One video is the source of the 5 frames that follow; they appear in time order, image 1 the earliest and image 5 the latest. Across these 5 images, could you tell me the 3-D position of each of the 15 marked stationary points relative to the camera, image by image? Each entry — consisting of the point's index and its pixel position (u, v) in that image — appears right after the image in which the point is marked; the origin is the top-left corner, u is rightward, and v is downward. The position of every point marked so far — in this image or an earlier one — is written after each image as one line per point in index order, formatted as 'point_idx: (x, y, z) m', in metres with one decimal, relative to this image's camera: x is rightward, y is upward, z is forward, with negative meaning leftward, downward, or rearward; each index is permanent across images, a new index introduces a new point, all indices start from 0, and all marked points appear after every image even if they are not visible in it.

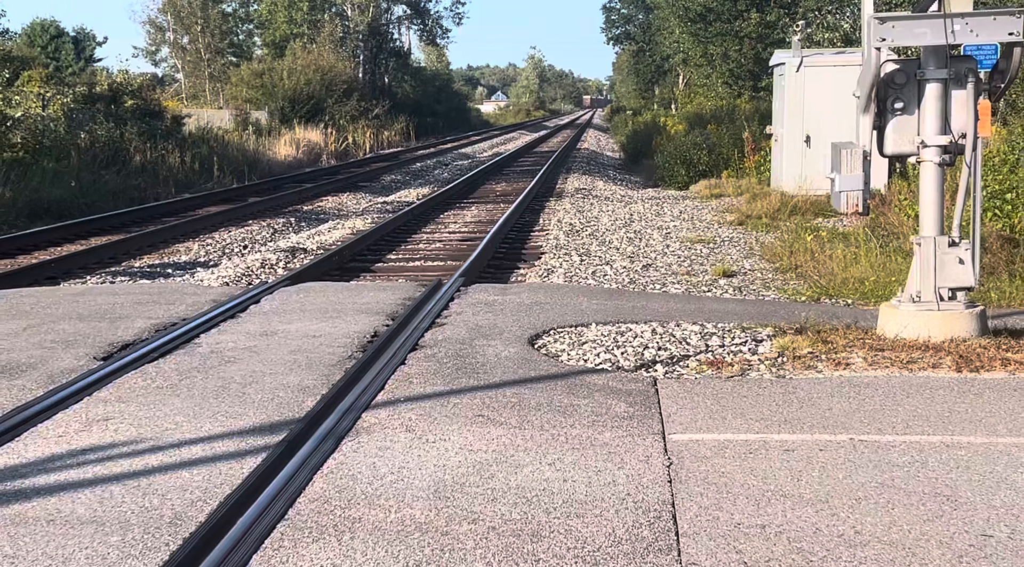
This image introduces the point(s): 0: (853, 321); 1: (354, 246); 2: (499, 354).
0: (+2.6, -0.3, +10.0) m
1: (-1.7, +0.3, +13.8) m
2: (-0.1, -0.5, +9.5) m
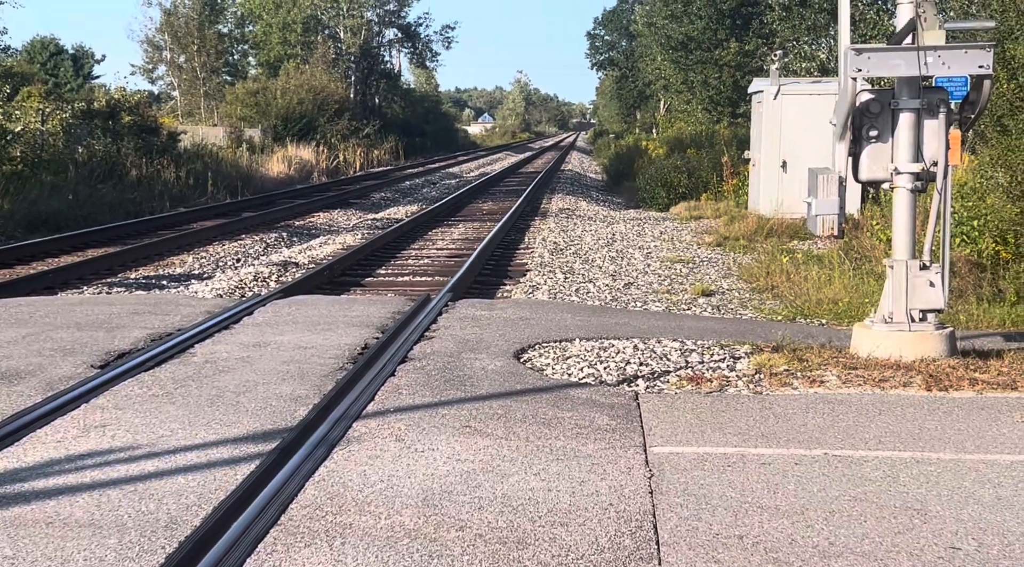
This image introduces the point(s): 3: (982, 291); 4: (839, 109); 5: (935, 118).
0: (+2.5, -0.5, +10.3) m
1: (-1.8, +0.2, +14.0) m
2: (-0.2, -0.6, +9.7) m
3: (+4.3, -0.1, +12.2) m
4: (+2.2, +1.2, +8.8) m
5: (+2.9, +1.1, +8.8) m
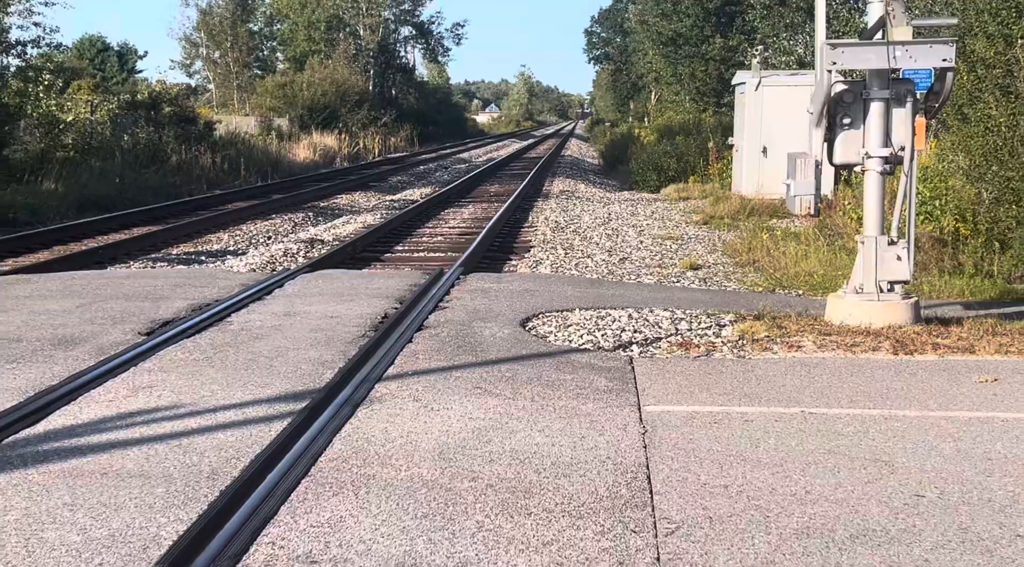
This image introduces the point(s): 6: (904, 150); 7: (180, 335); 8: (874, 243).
0: (+2.6, -0.2, +11.2) m
1: (-1.7, +0.5, +15.0) m
2: (-0.1, -0.4, +10.7) m
3: (+4.4, +0.2, +13.0) m
4: (+2.3, +1.4, +9.7) m
5: (+2.9, +1.3, +9.6) m
6: (+2.9, +1.0, +9.7) m
7: (-2.7, -0.4, +10.5) m
8: (+2.9, +0.3, +10.3) m
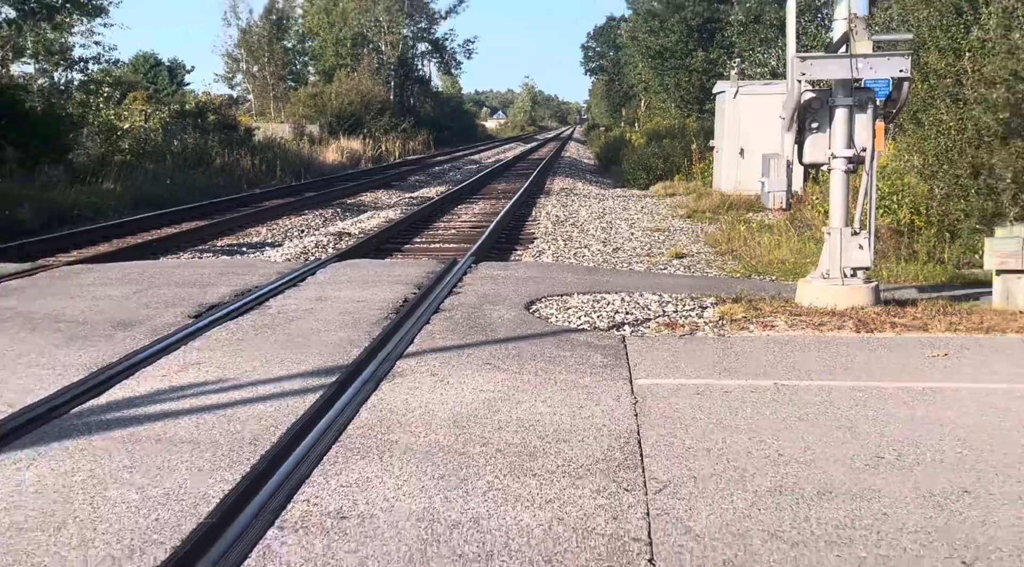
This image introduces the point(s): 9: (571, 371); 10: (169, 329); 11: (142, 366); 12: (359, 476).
0: (+2.6, -0.1, +12.4) m
1: (-1.5, +0.7, +16.2) m
2: (-0.1, -0.3, +11.9) m
3: (+4.5, +0.3, +14.2) m
4: (+2.3, +1.5, +10.9) m
5: (+2.9, +1.4, +10.8) m
6: (+3.0, +1.1, +10.9) m
7: (-2.6, -0.3, +11.8) m
8: (+2.9, +0.4, +11.5) m
9: (+0.5, -0.7, +10.5) m
10: (-3.0, -0.4, +11.5) m
11: (-3.0, -0.7, +10.6) m
12: (-1.0, -1.3, +8.7) m
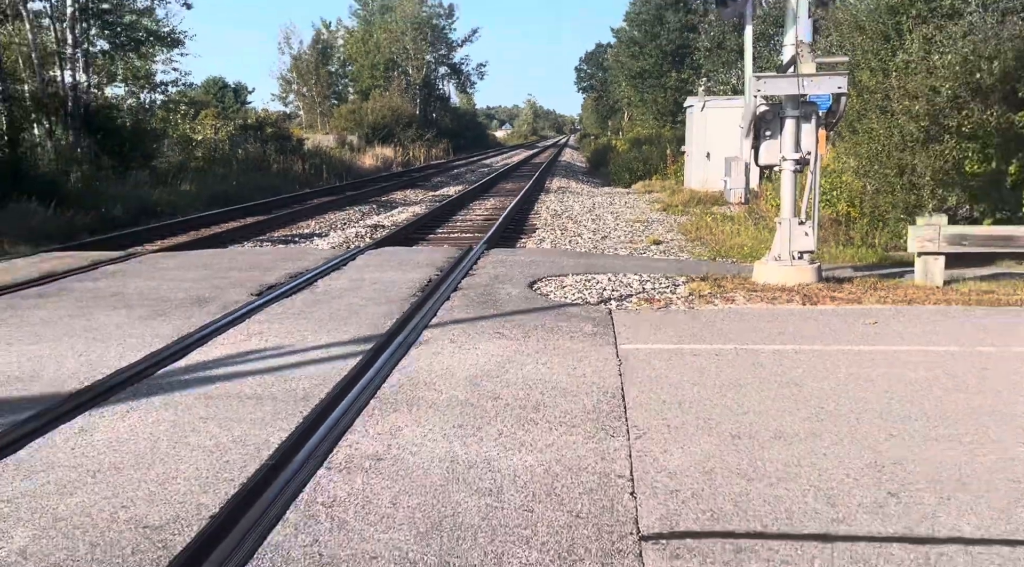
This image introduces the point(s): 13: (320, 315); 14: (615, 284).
0: (+2.7, +0.1, +14.6) m
1: (-1.4, +0.9, +18.6) m
2: (0.0, -0.1, +14.2) m
3: (+4.6, +0.6, +16.4) m
4: (+2.3, +1.7, +13.1) m
5: (+3.0, +1.6, +13.0) m
6: (+3.0, +1.3, +13.1) m
7: (-2.5, -0.1, +14.1) m
8: (+3.0, +0.6, +13.7) m
9: (+0.5, -0.5, +12.8) m
10: (-3.0, -0.2, +13.9) m
11: (-3.0, -0.5, +13.0) m
12: (-1.0, -1.1, +11.1) m
13: (-2.0, -0.3, +13.6) m
14: (+1.2, 0.0, +14.4) m
